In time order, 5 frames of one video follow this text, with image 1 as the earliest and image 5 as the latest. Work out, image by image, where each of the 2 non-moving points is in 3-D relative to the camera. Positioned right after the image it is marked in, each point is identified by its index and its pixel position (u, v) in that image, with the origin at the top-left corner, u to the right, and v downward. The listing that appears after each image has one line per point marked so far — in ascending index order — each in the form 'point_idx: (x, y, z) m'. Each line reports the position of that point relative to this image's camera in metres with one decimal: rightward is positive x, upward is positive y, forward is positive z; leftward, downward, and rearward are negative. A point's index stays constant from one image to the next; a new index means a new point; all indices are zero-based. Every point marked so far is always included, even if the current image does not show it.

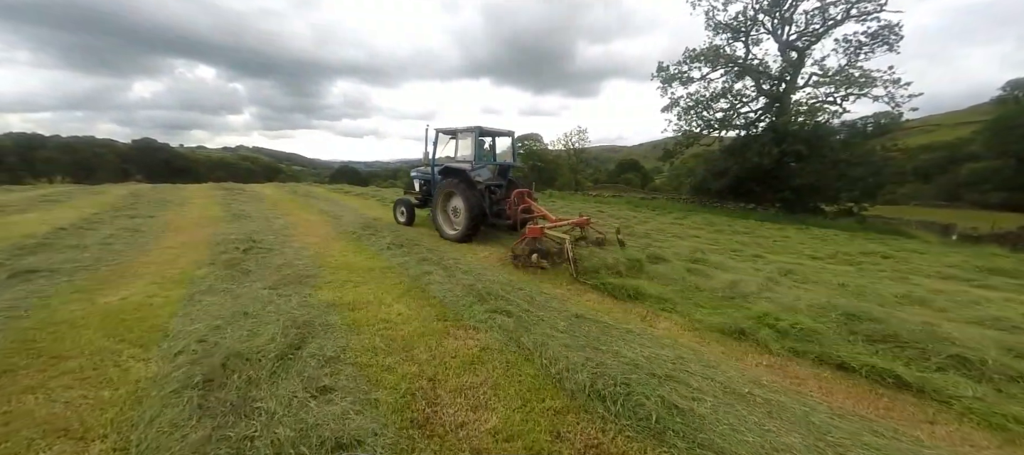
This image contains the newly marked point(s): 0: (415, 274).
0: (-1.0, -0.5, +3.8) m
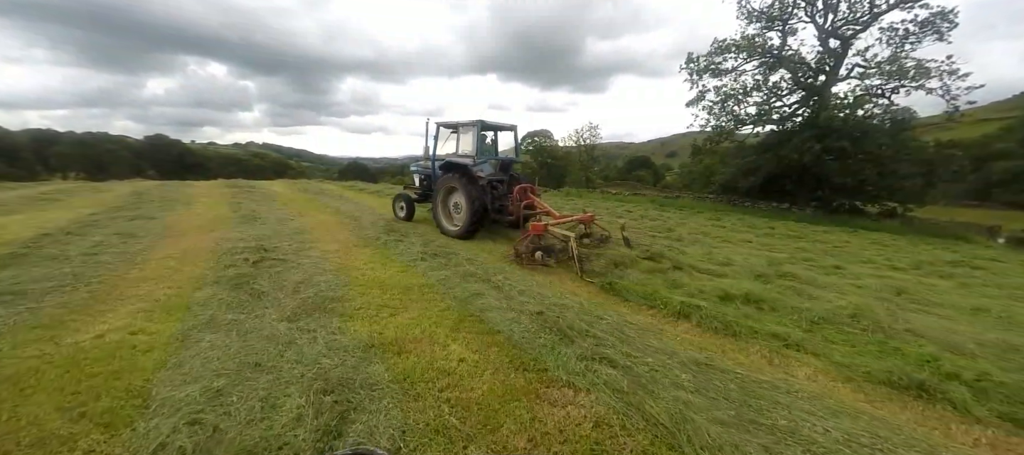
0: (-0.4, -0.6, +3.1) m
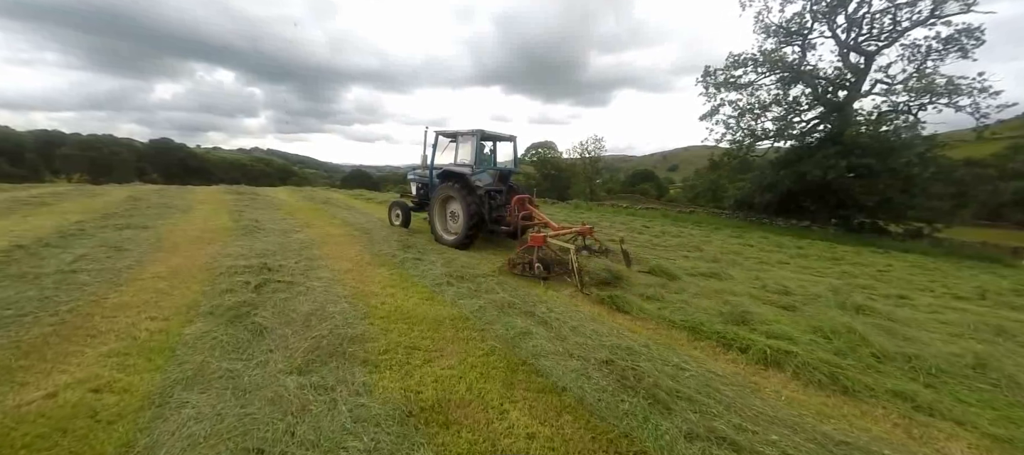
0: (0.0, -0.8, +2.6) m
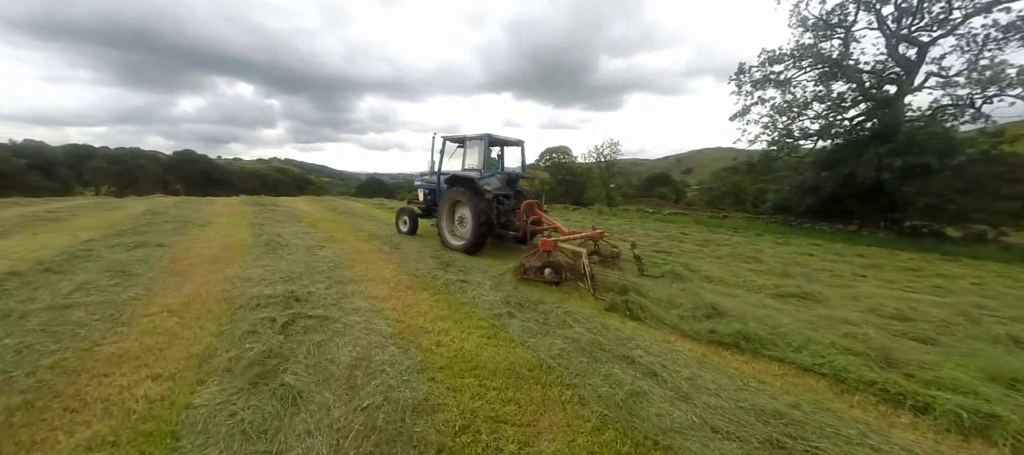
0: (+0.5, -0.9, +1.9) m
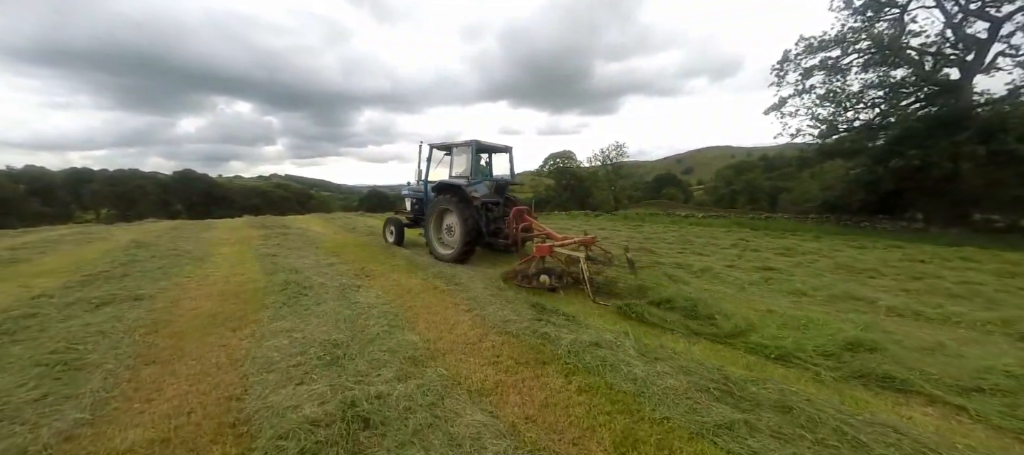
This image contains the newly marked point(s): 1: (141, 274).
0: (+1.6, -1.1, +0.6) m
1: (-4.1, -0.5, +3.9) m
